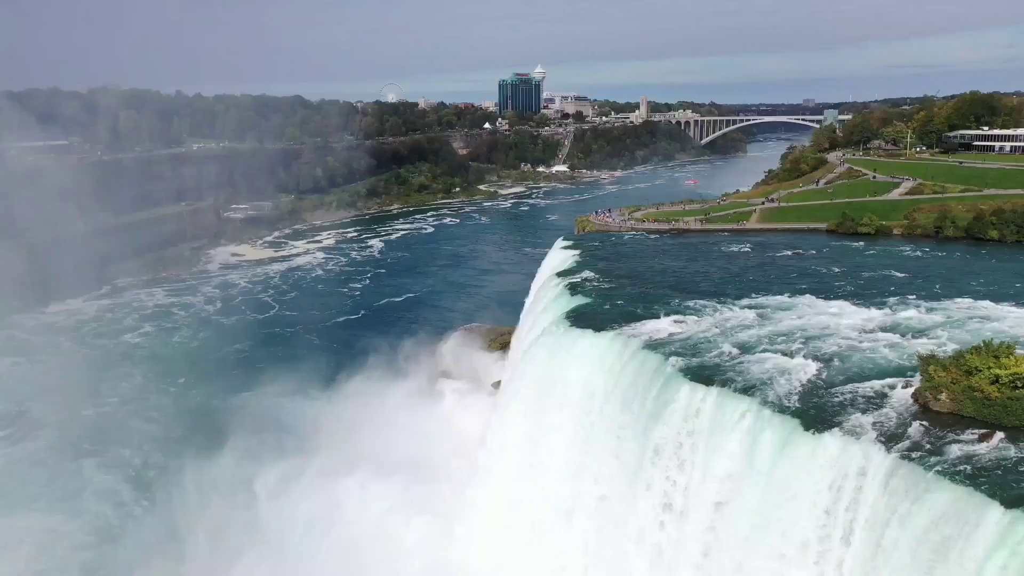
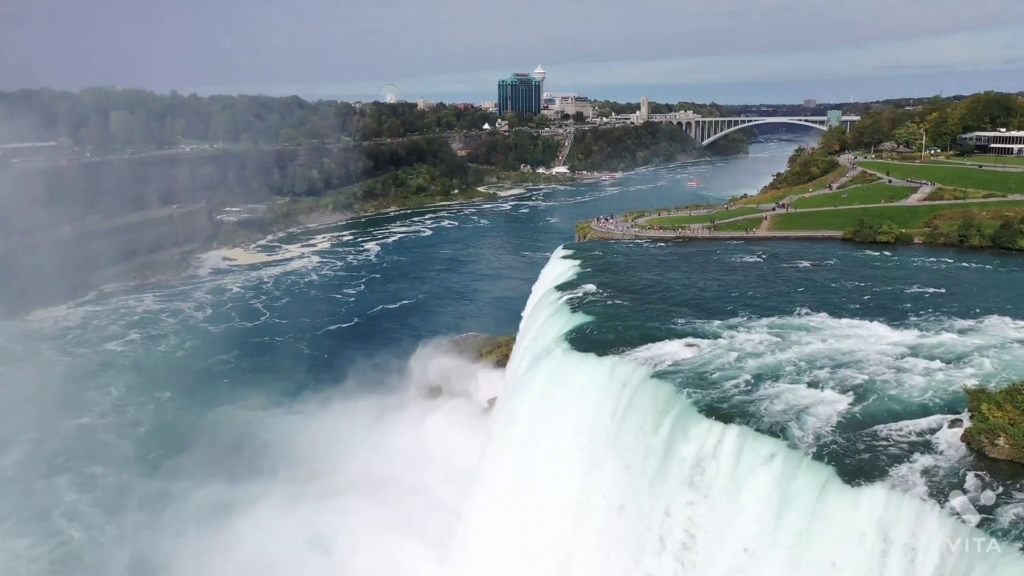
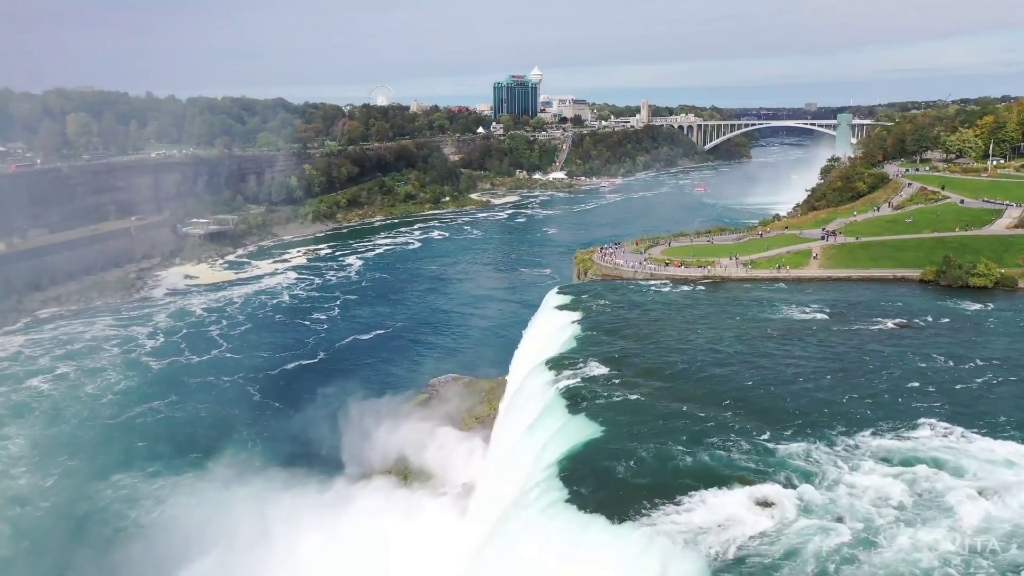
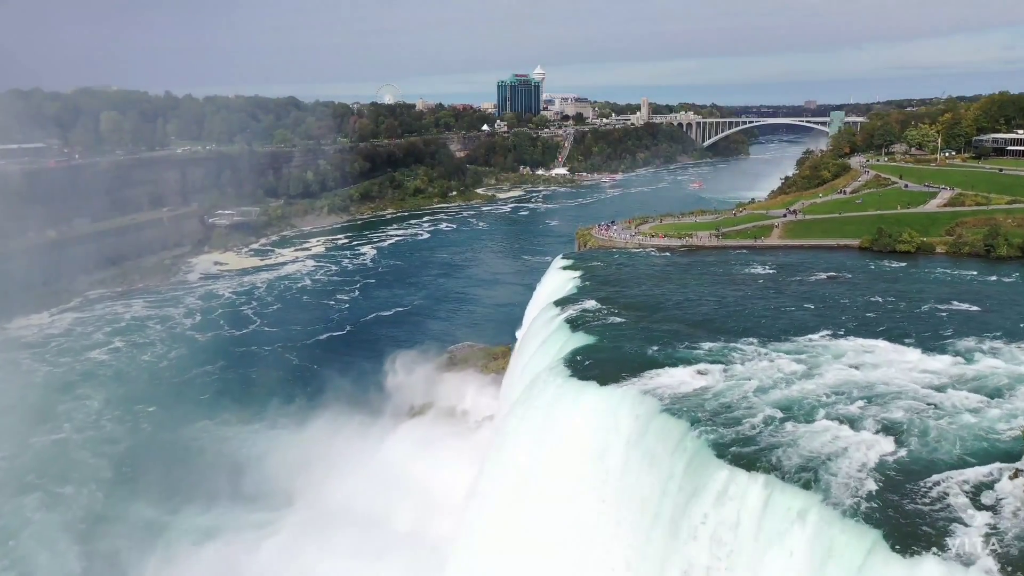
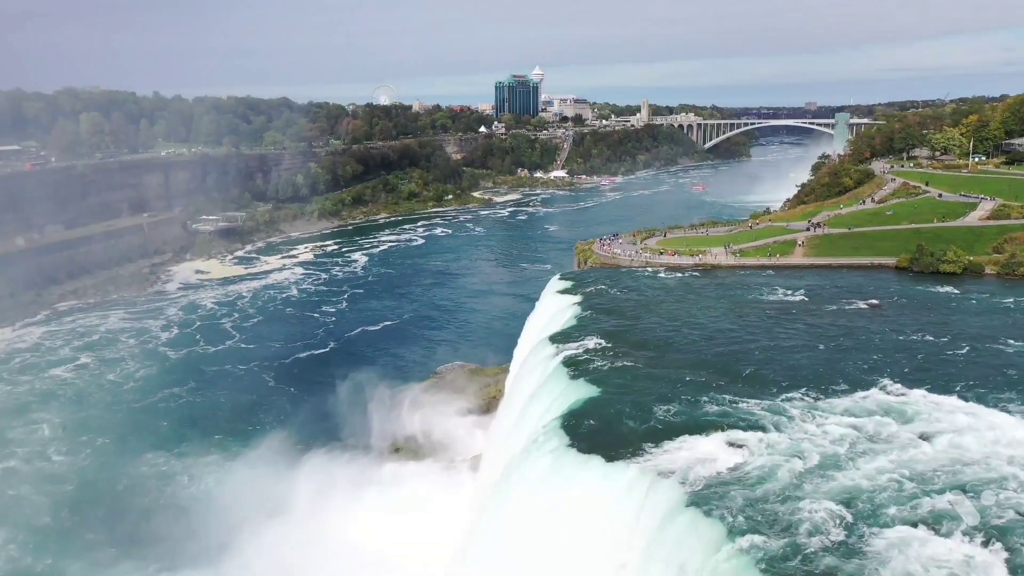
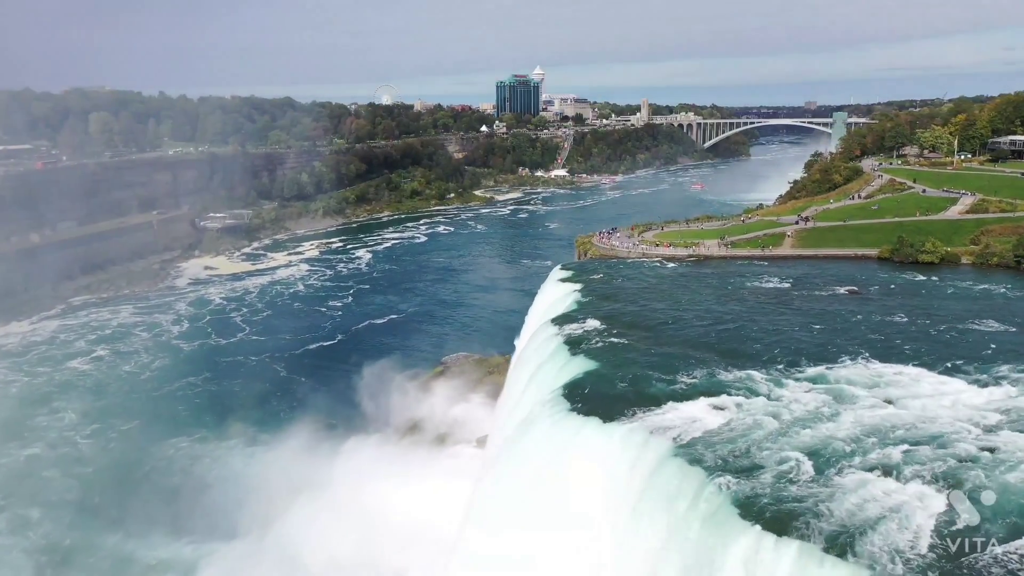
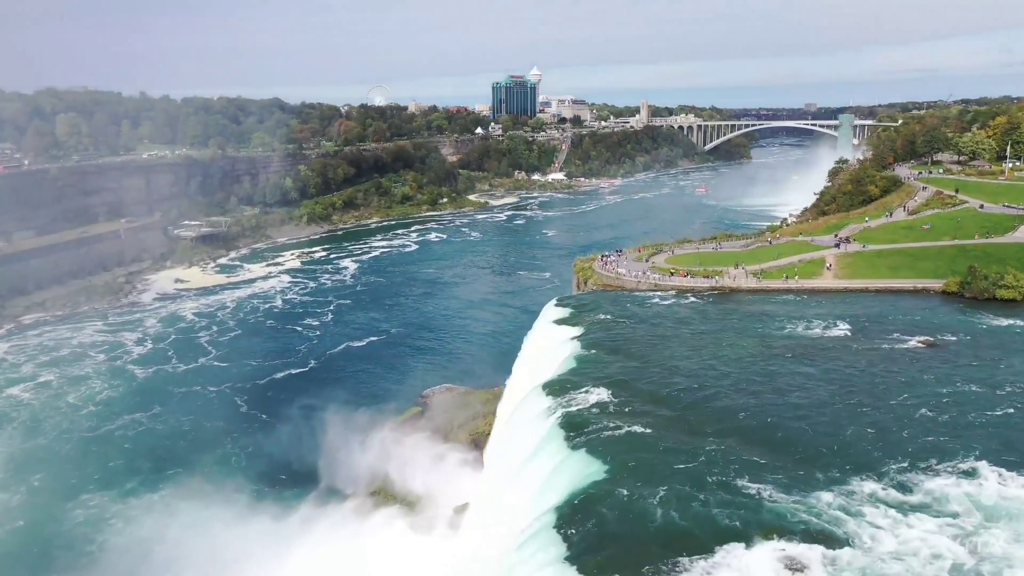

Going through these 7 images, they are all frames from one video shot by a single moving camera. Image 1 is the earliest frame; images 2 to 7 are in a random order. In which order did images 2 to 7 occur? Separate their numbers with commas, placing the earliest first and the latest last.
2, 4, 6, 5, 3, 7
